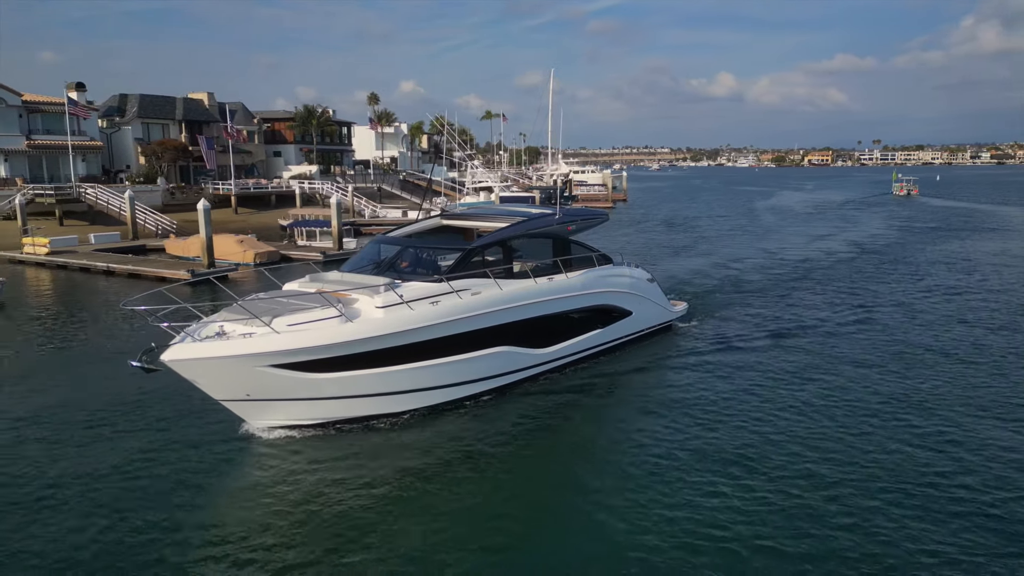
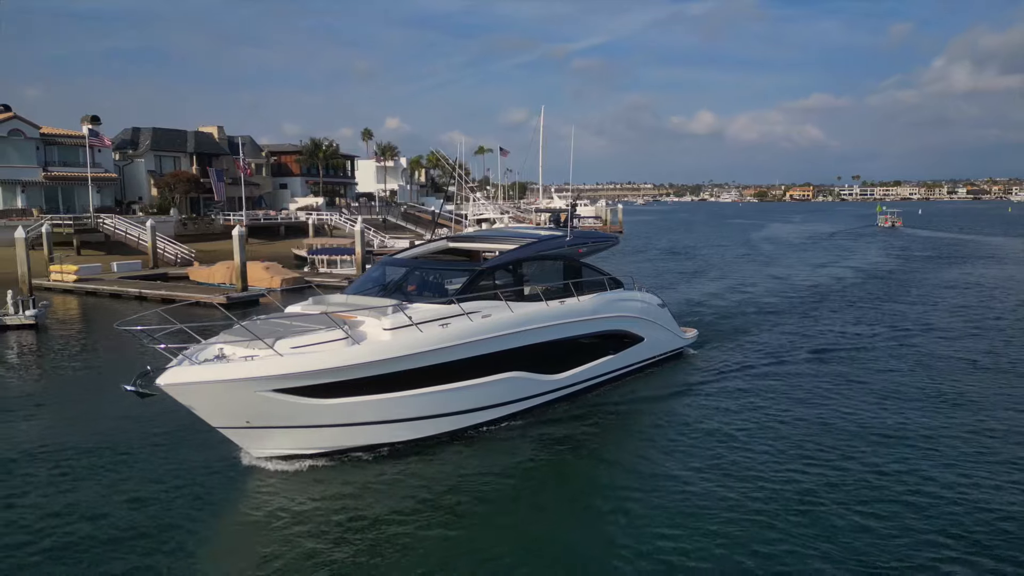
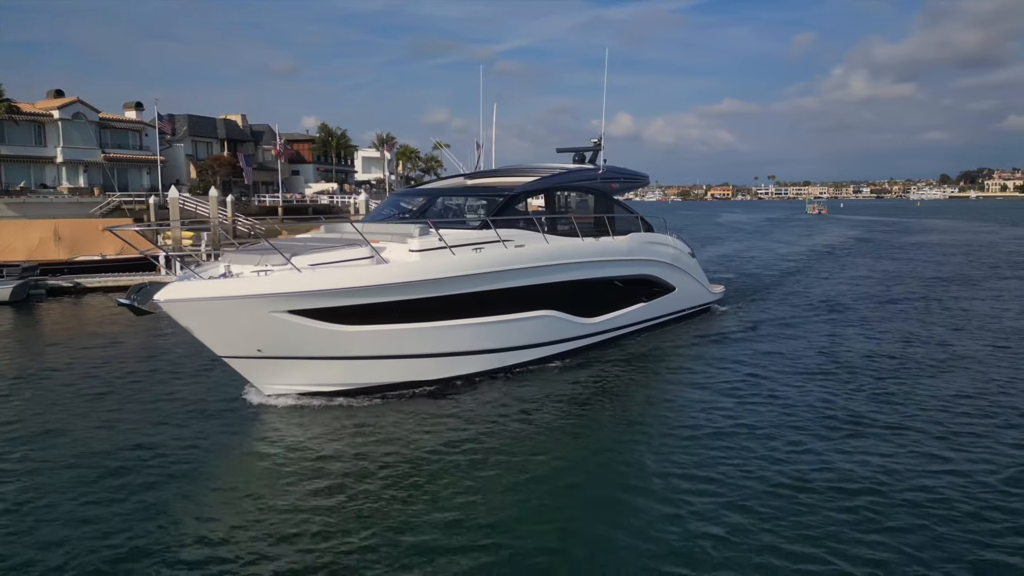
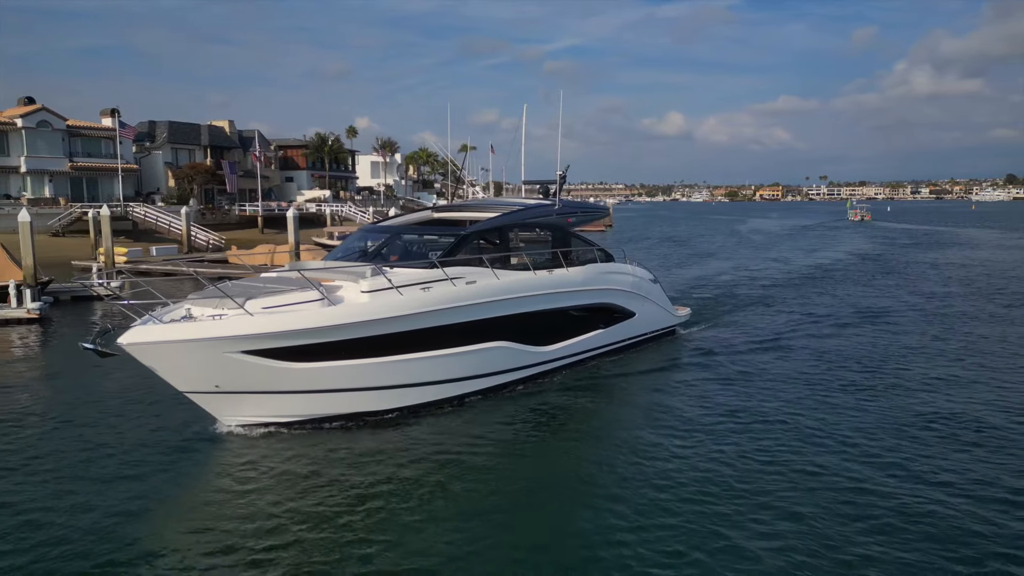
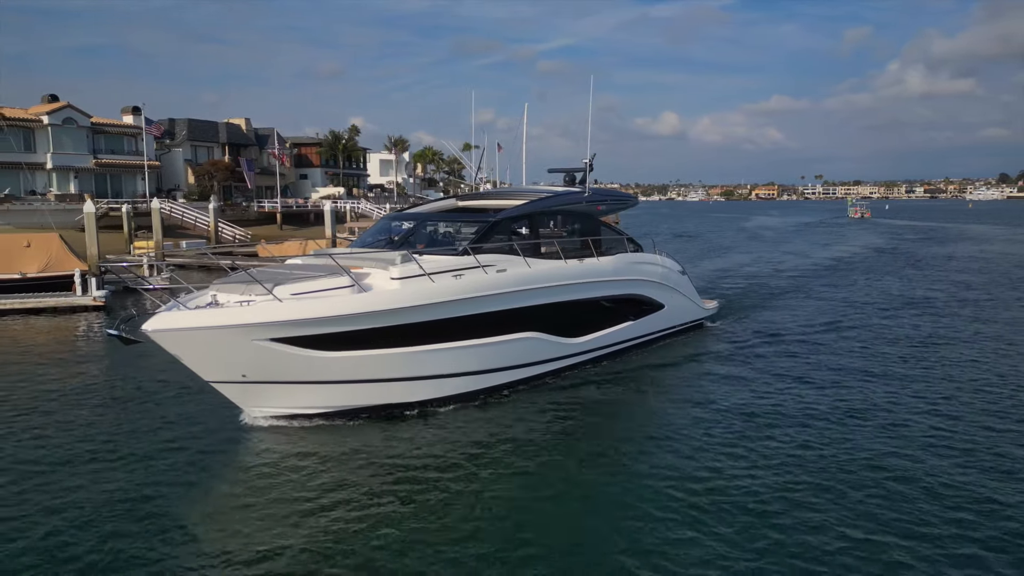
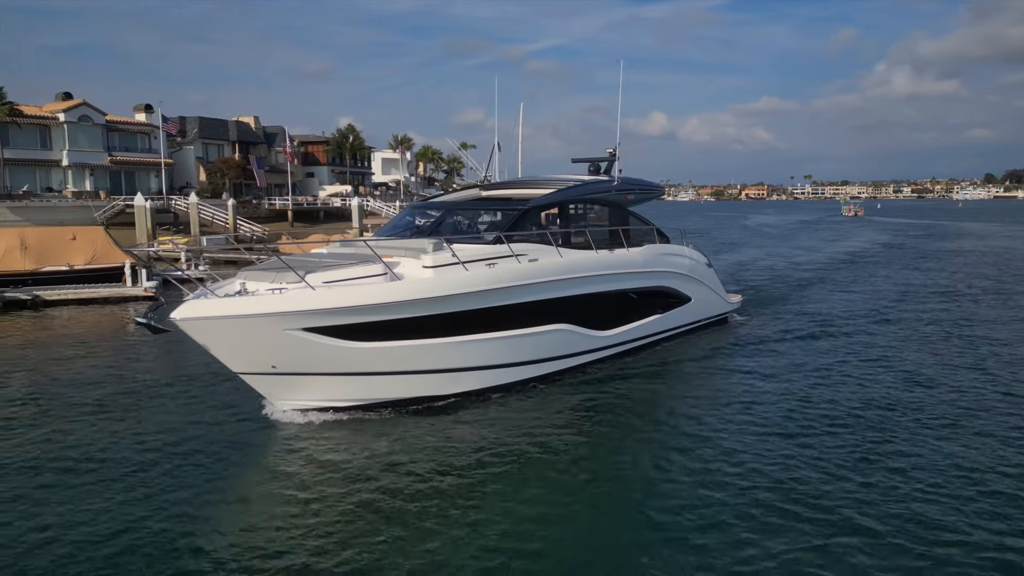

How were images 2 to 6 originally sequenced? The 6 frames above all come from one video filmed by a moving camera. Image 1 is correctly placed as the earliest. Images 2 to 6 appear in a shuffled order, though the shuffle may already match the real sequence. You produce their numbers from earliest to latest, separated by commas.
2, 4, 5, 6, 3
